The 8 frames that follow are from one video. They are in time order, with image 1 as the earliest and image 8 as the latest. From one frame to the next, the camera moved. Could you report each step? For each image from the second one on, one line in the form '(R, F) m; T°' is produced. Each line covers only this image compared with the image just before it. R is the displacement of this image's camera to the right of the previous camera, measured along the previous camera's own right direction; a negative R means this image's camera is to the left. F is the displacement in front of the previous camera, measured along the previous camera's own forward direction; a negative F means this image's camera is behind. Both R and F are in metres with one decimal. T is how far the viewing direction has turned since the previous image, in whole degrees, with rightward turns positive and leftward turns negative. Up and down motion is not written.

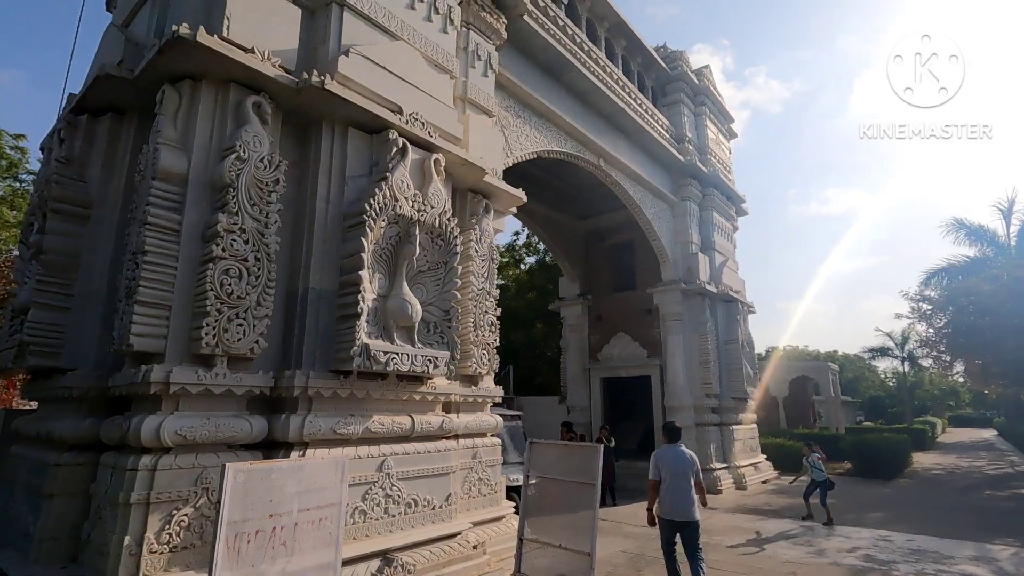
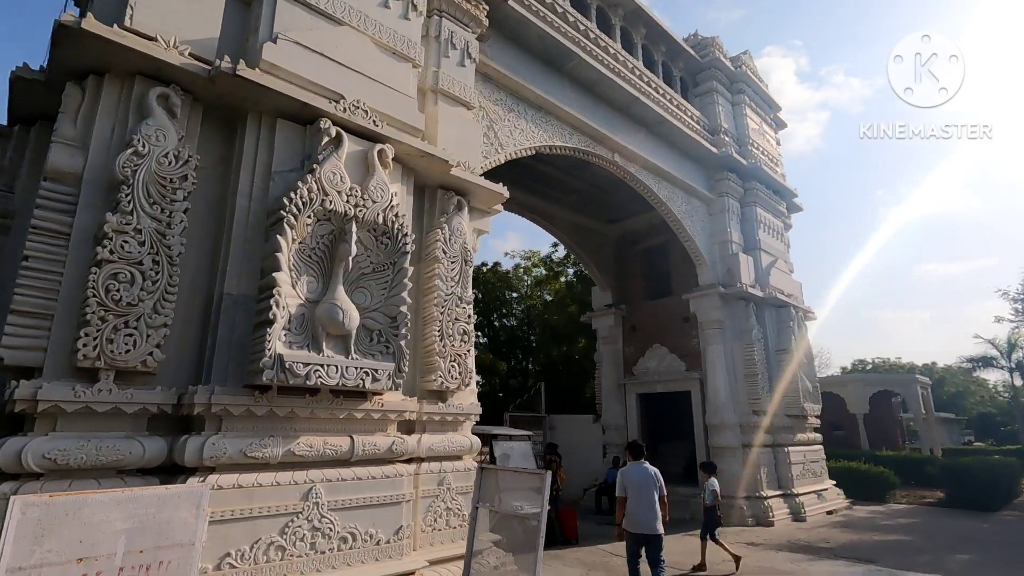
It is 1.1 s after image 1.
(+0.9, +0.7) m; -7°
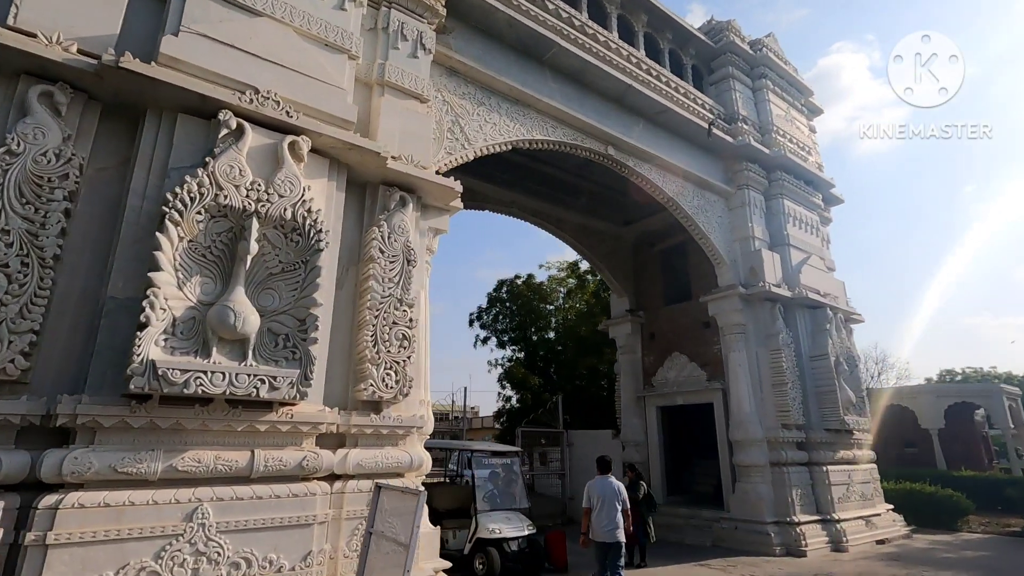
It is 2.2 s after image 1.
(+1.1, +0.6) m; -6°
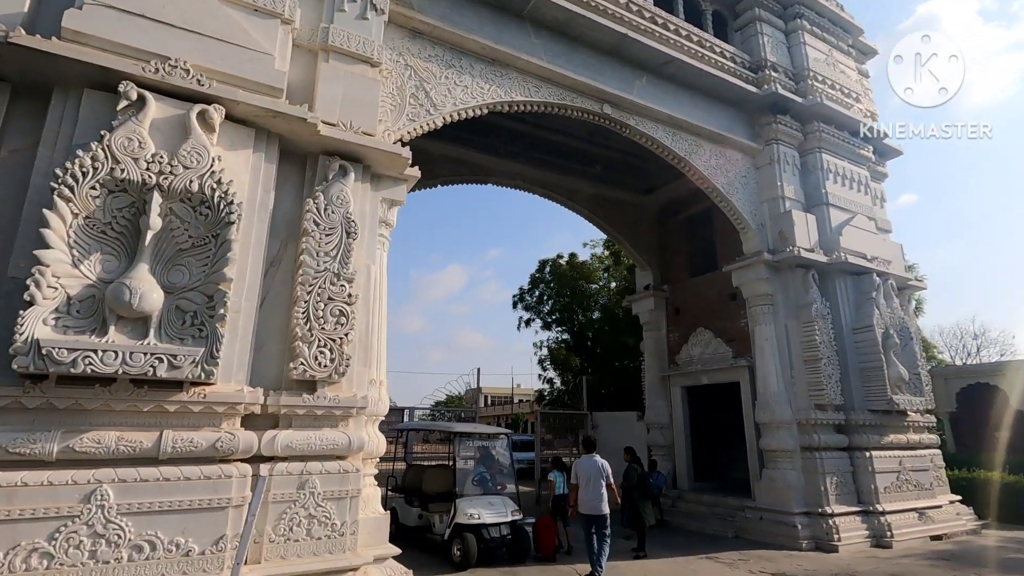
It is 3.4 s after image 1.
(+1.1, +0.5) m; -7°
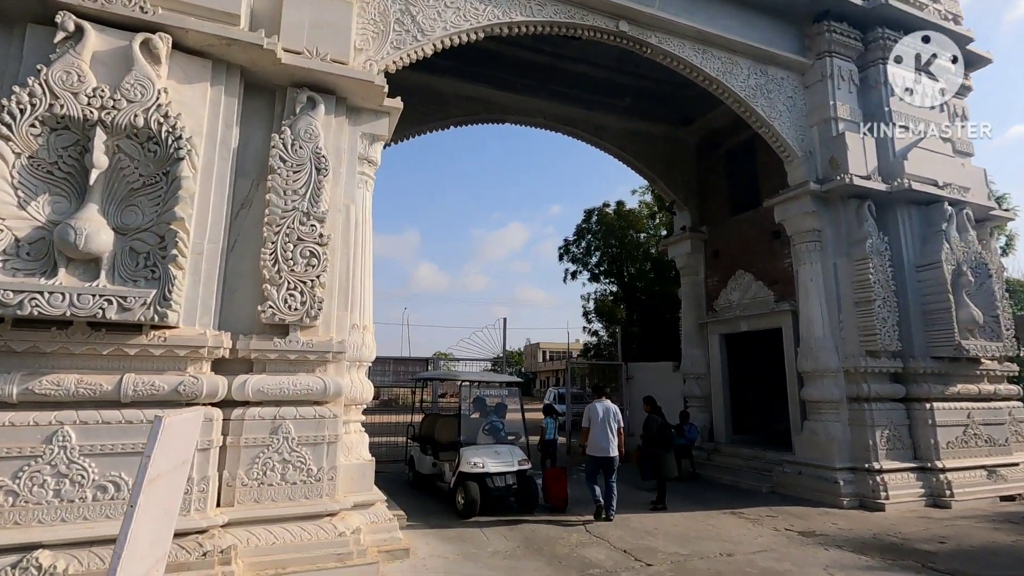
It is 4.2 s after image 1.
(+0.7, +0.4) m; -7°
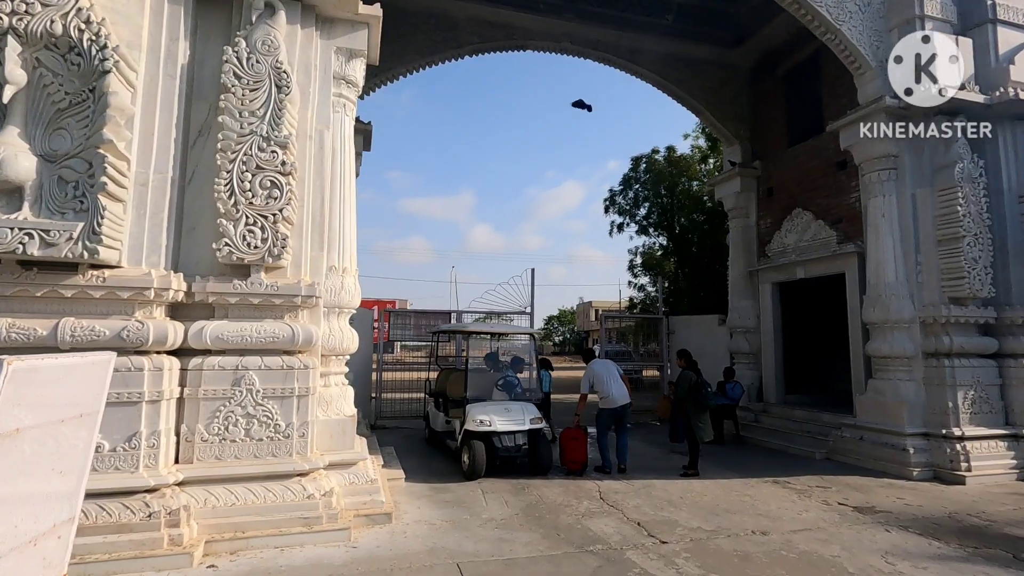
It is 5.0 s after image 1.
(+0.5, +0.7) m; -6°
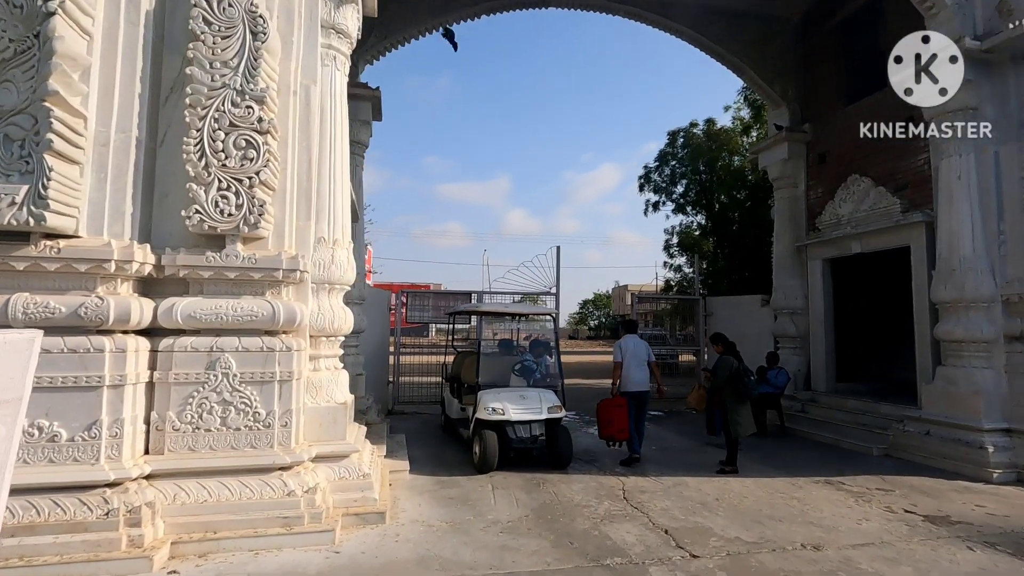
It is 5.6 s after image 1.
(+0.2, +0.5) m; -4°
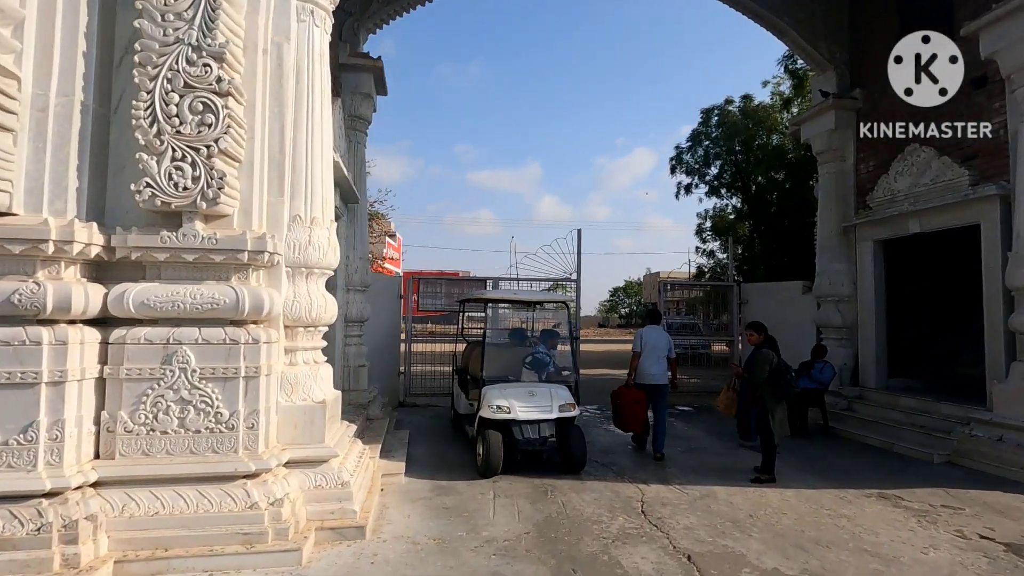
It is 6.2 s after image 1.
(+0.2, +0.5) m; -3°
